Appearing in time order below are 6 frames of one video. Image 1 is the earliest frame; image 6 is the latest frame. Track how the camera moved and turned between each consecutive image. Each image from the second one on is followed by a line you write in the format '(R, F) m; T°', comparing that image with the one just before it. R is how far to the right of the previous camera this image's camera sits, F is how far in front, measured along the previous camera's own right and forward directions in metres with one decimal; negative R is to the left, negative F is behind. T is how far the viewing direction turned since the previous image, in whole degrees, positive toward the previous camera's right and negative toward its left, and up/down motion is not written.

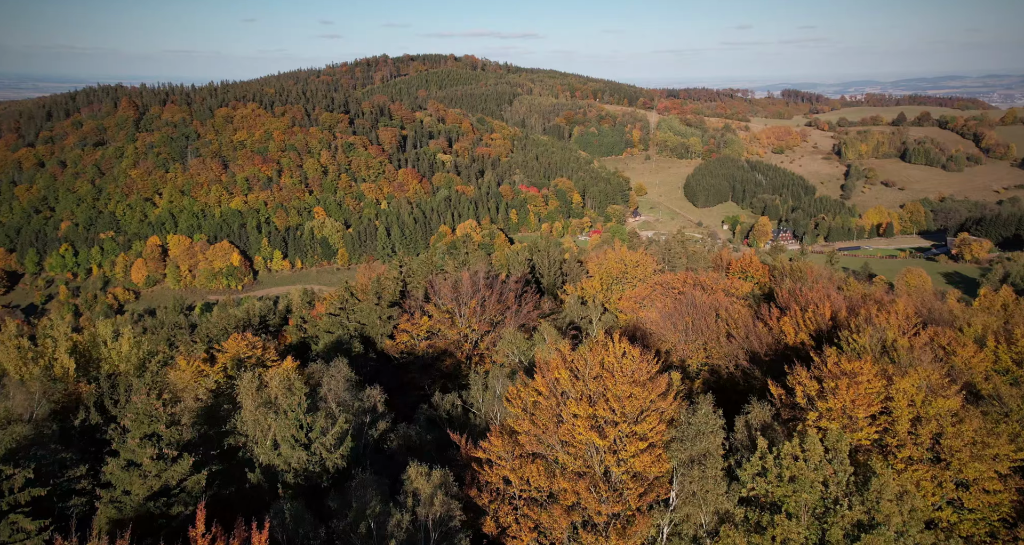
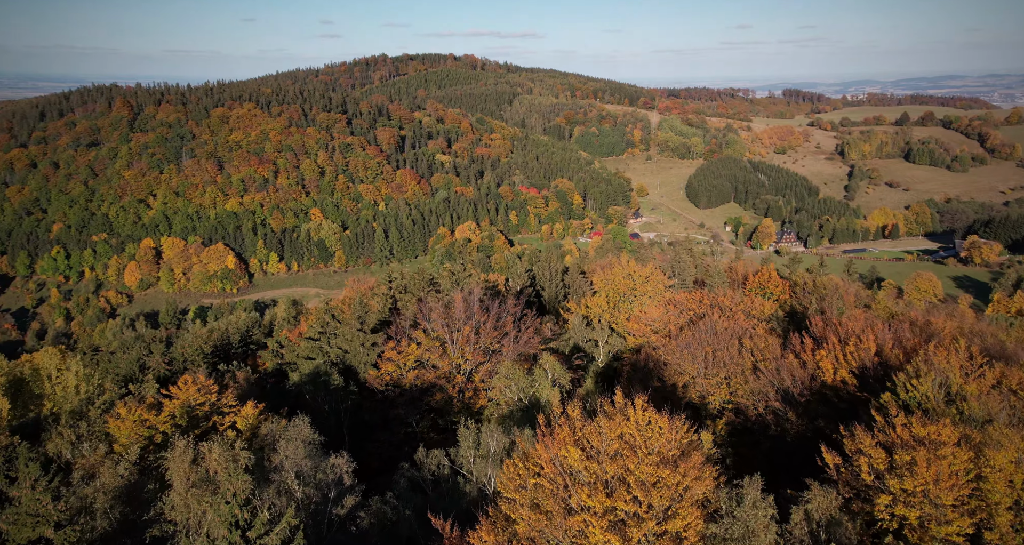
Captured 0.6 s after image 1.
(0.0, +1.6) m; 0°
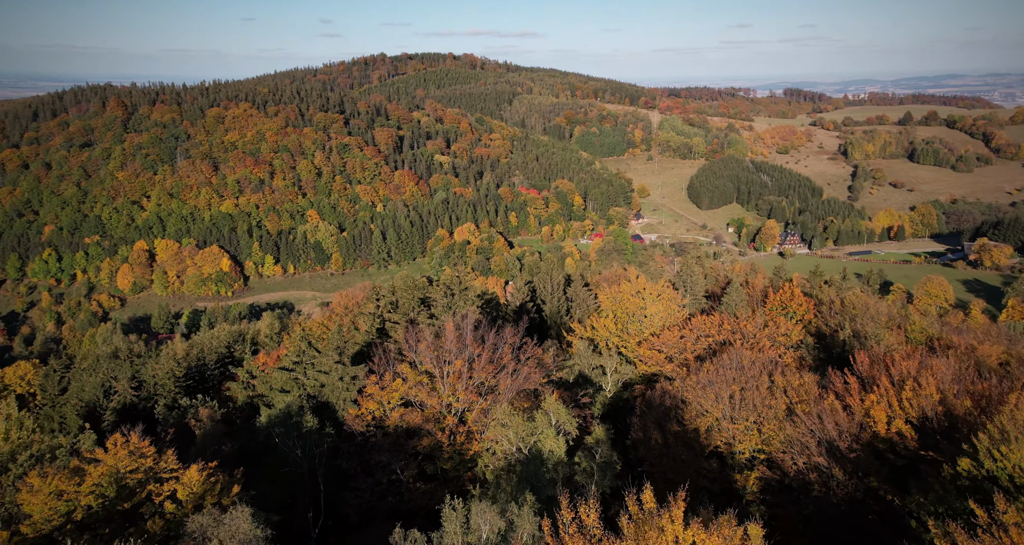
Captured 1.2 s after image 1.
(0.0, +1.6) m; 0°
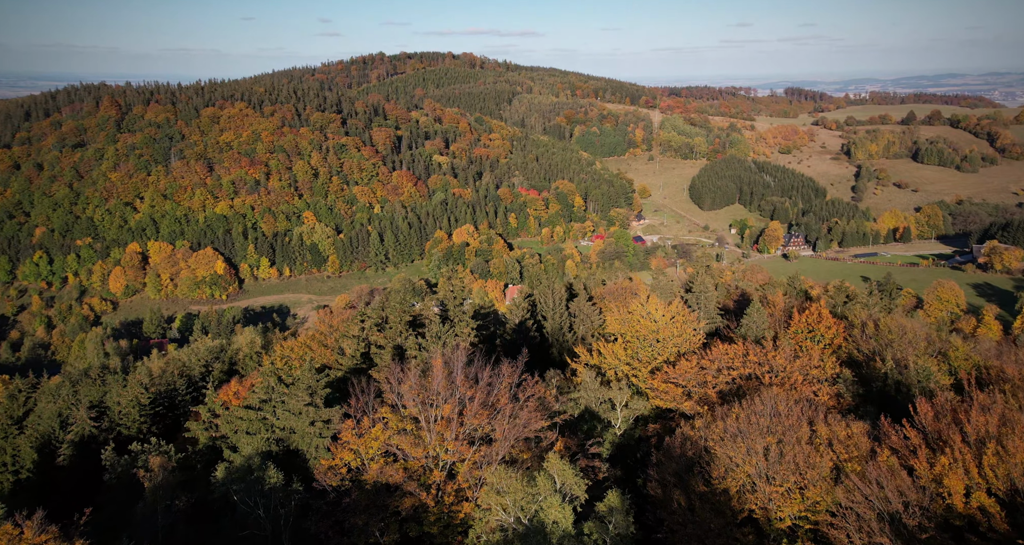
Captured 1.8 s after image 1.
(0.0, +1.6) m; 0°
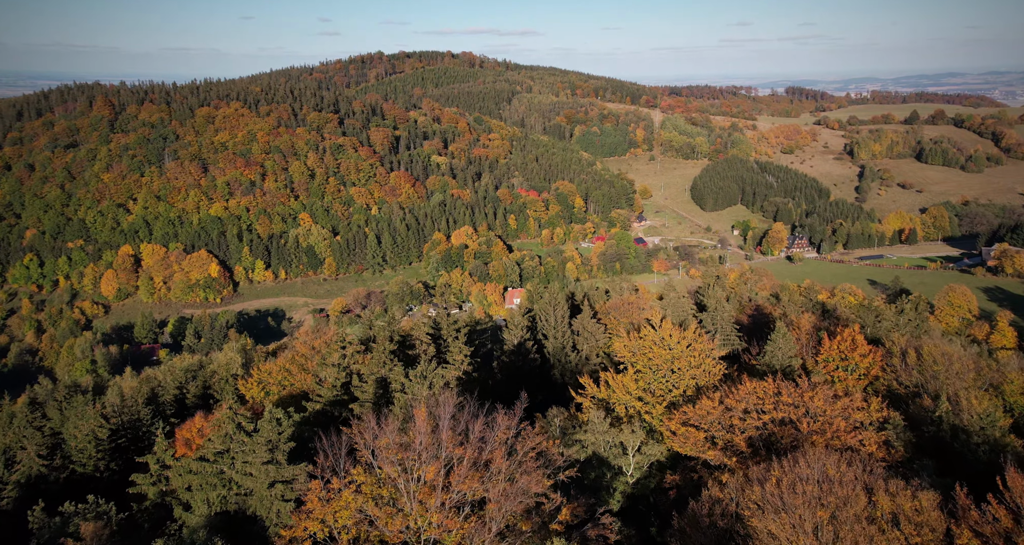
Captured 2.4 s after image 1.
(0.0, +1.6) m; 0°
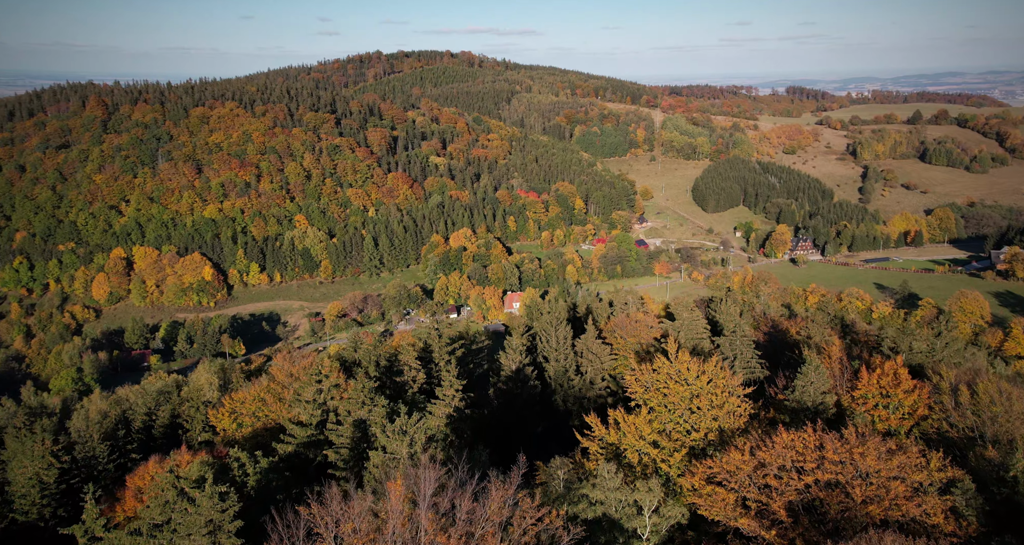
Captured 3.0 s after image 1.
(0.0, +1.7) m; 0°
